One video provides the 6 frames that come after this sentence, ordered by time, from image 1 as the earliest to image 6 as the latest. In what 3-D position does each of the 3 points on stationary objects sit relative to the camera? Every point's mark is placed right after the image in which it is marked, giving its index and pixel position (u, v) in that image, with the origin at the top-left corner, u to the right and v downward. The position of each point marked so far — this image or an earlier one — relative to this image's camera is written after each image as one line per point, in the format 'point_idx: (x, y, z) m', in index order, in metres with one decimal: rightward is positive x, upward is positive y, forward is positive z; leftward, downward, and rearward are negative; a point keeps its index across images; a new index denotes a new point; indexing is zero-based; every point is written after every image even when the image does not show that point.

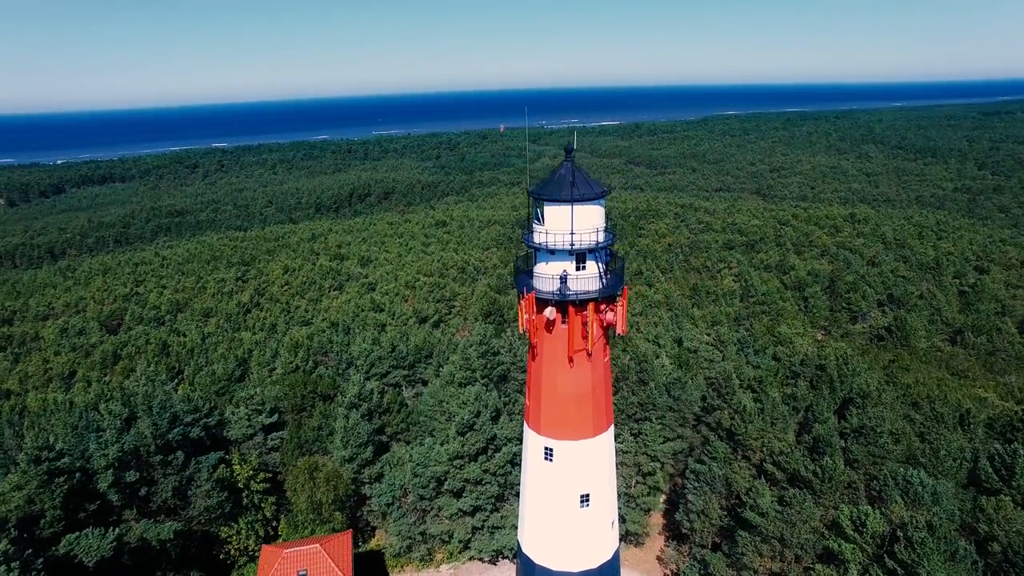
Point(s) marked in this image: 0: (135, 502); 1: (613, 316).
0: (-9.8, -5.6, +16.3) m
1: (+2.0, -0.6, +12.5) m
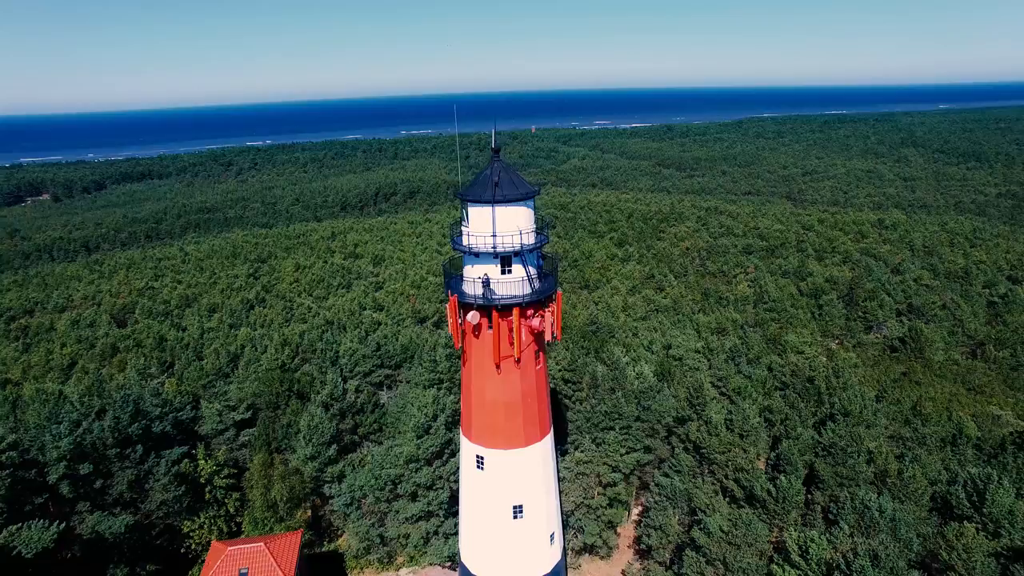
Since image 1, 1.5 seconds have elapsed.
0: (-11.1, -5.4, +16.5) m
1: (+0.5, -0.7, +12.1) m
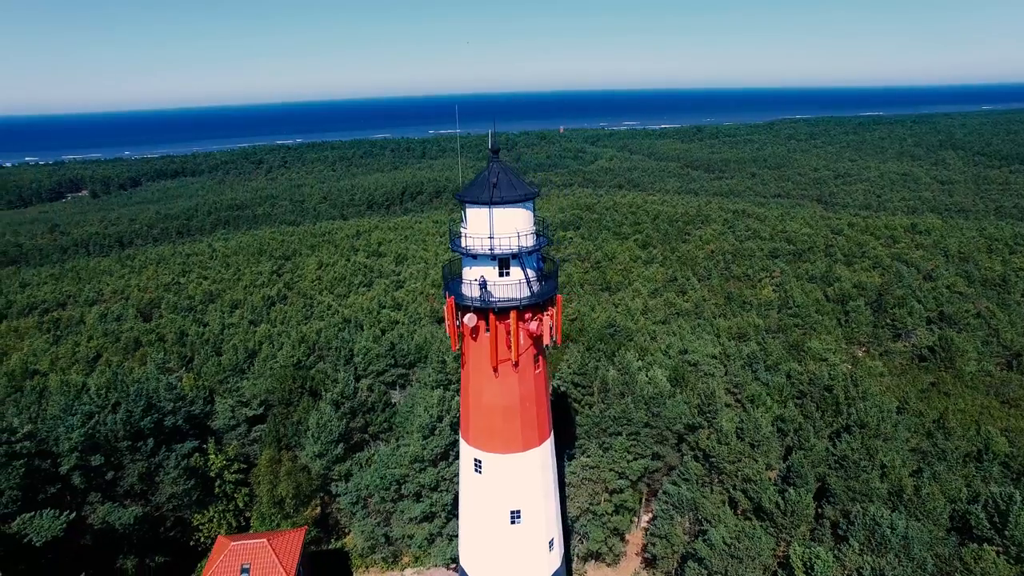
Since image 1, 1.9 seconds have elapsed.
0: (-11.0, -5.3, +16.9) m
1: (+0.5, -0.7, +11.9) m
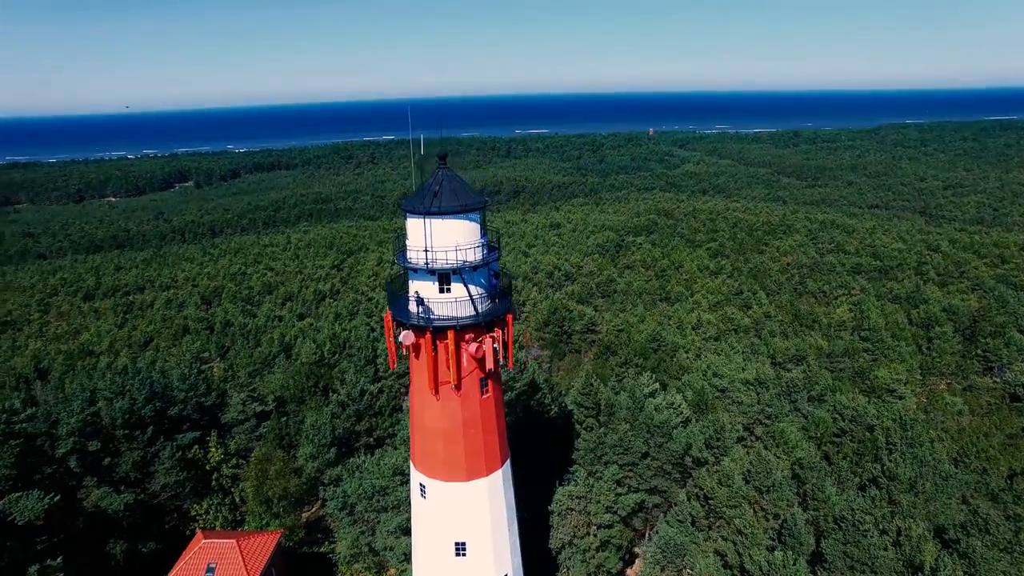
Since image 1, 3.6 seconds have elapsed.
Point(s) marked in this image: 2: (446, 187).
0: (-11.4, -5.1, +17.4) m
1: (-0.5, -1.0, +10.9) m
2: (-1.1, +1.7, +10.6) m
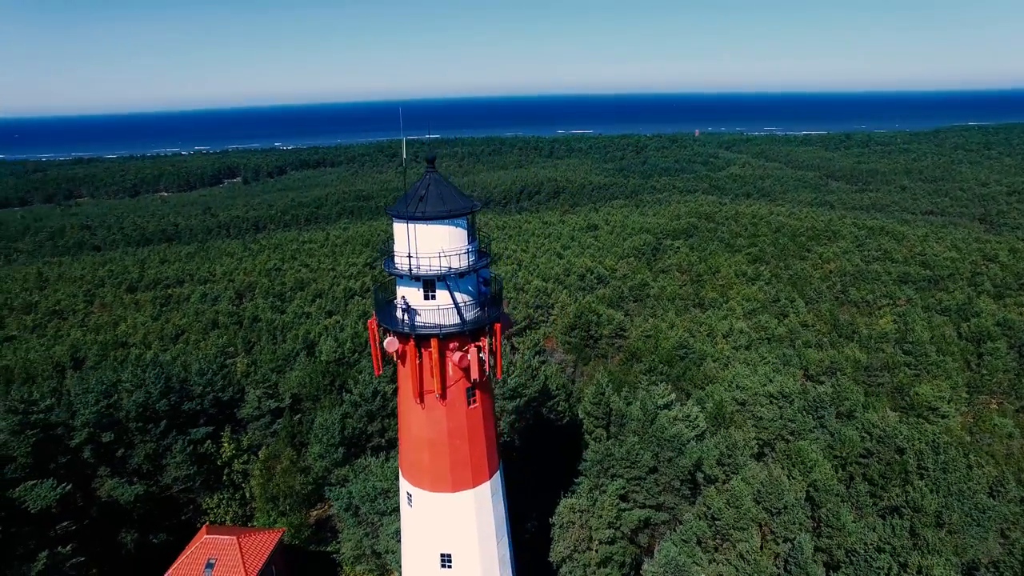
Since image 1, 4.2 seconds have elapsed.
0: (-11.3, -4.9, +17.9) m
1: (-0.7, -1.2, +10.6) m
2: (-1.3, +1.6, +10.3) m
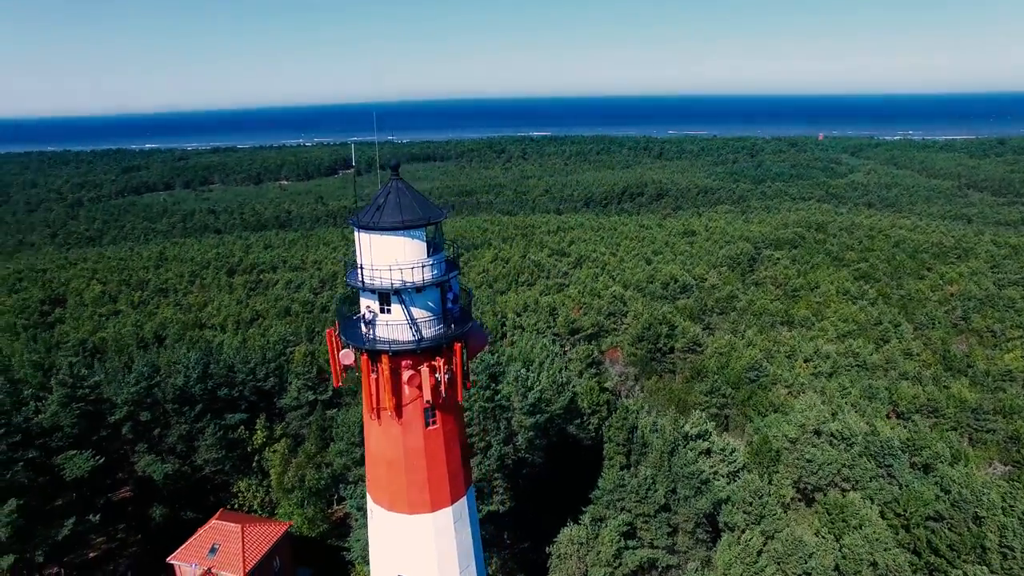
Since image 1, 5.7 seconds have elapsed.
0: (-10.8, -4.5, +19.0) m
1: (-1.4, -1.4, +10.0) m
2: (-1.8, +1.4, +9.8) m
